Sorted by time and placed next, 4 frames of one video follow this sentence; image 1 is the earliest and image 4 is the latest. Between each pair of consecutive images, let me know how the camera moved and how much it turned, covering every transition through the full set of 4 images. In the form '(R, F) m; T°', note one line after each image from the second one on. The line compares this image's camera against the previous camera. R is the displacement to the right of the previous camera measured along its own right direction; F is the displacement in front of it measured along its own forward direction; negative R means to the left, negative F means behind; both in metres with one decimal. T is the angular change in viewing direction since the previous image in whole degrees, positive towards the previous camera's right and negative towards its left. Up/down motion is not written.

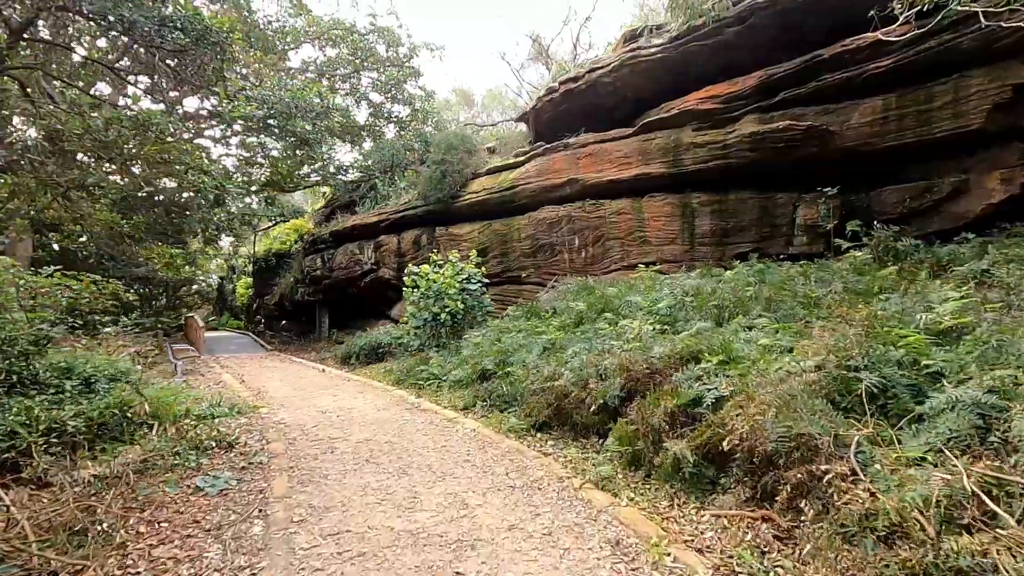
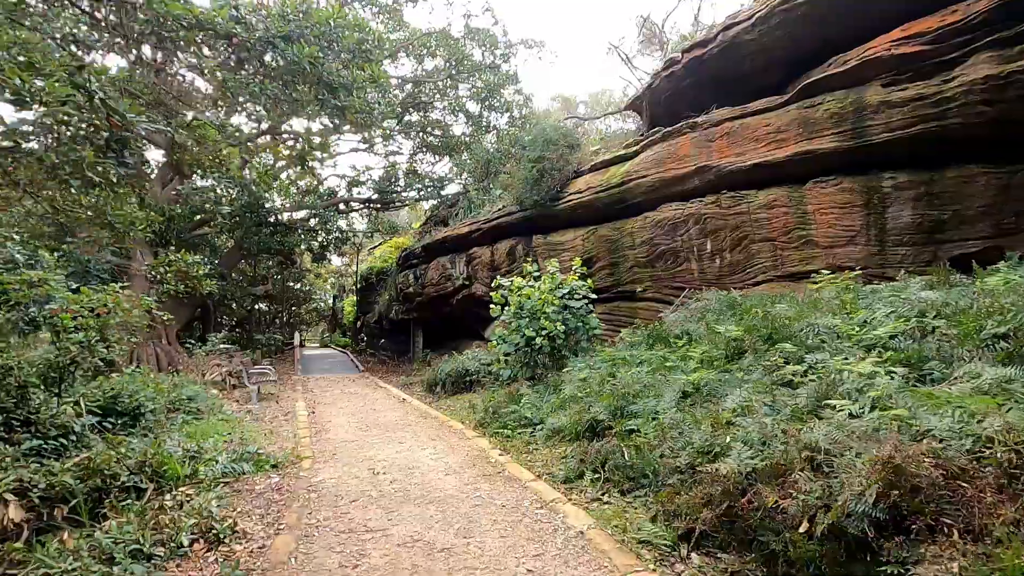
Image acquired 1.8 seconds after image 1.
(-0.2, +1.8) m; -11°
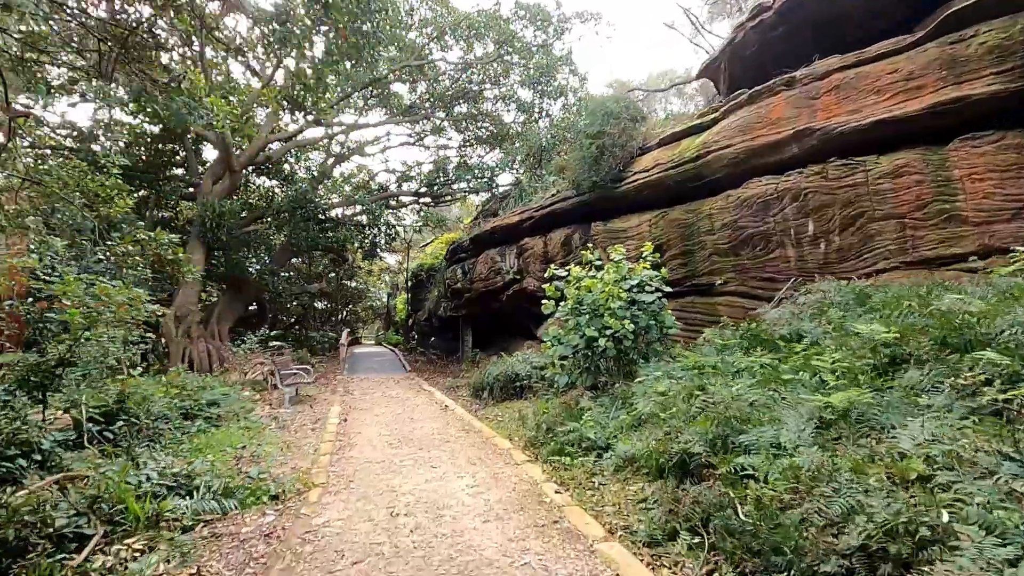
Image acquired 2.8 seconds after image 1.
(0.0, +1.1) m; -6°
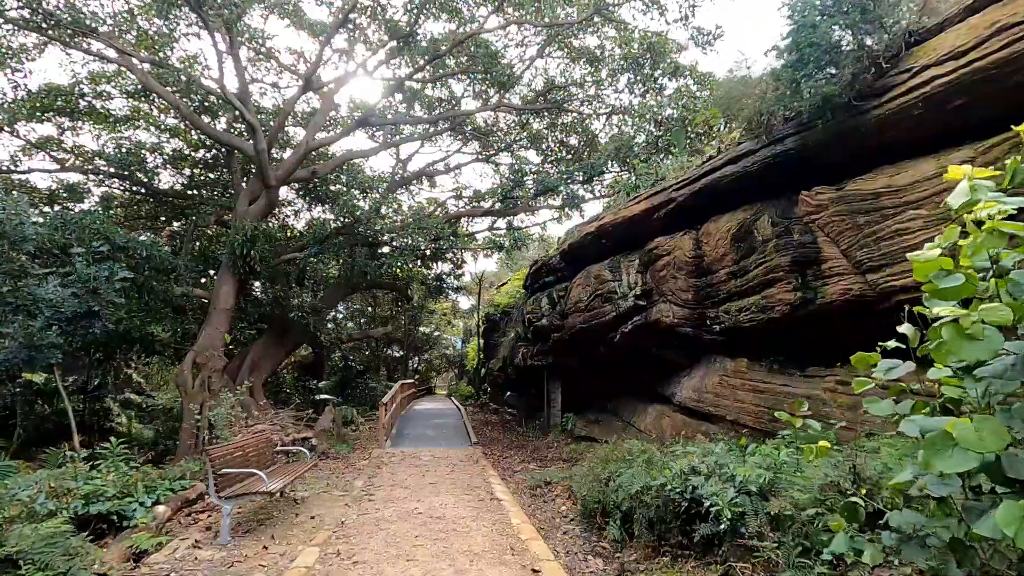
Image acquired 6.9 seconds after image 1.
(-0.6, +4.3) m; -8°
